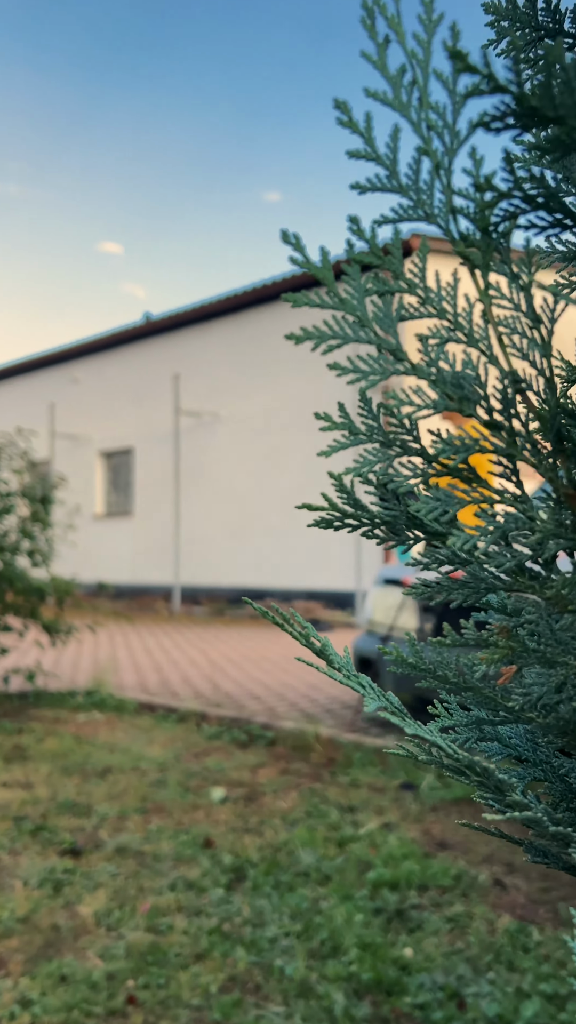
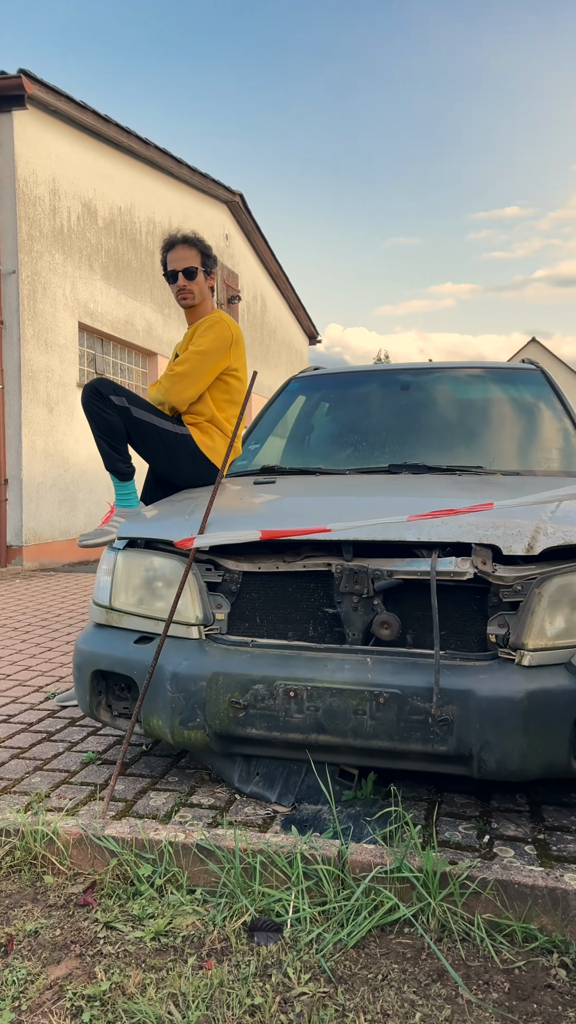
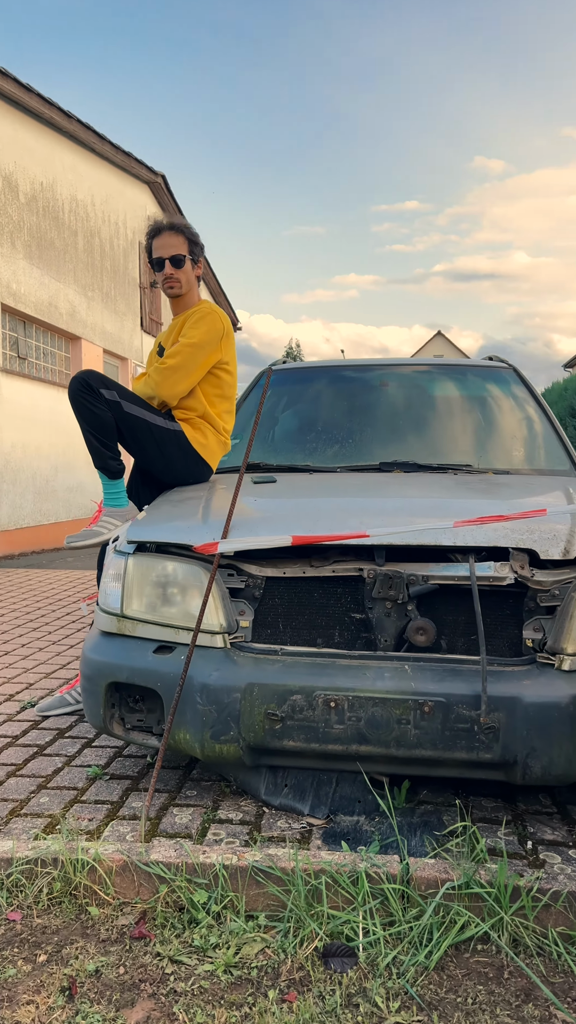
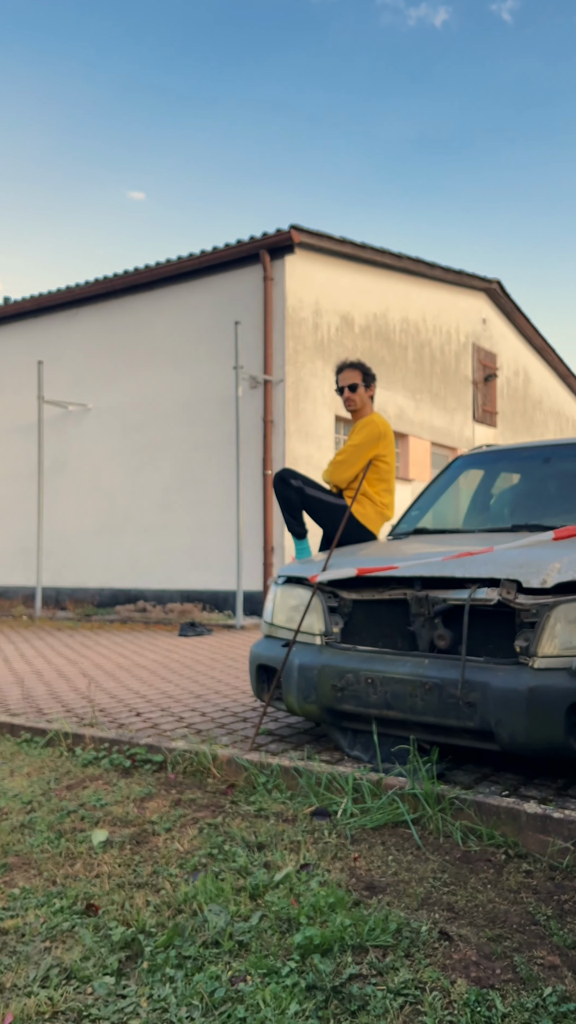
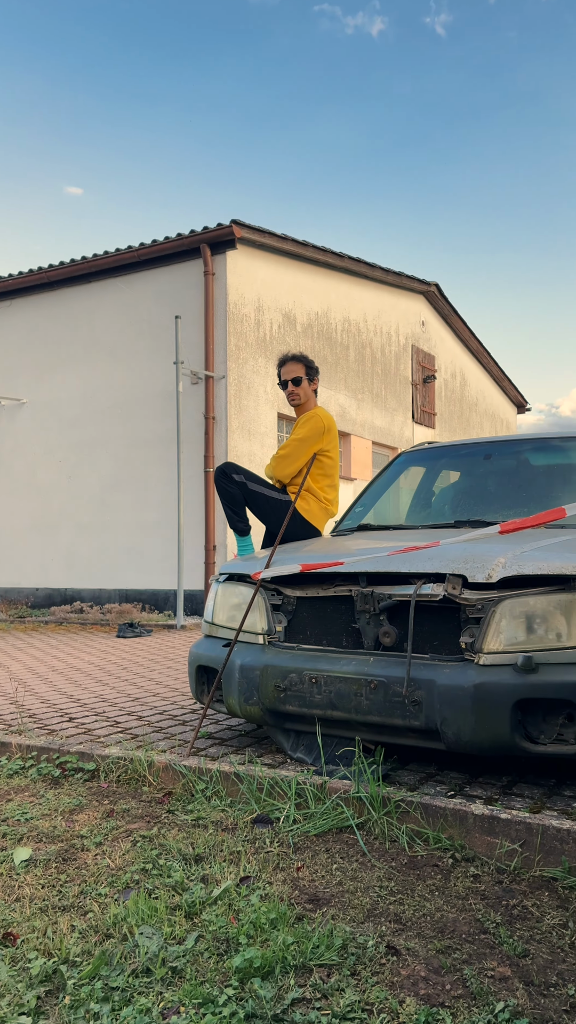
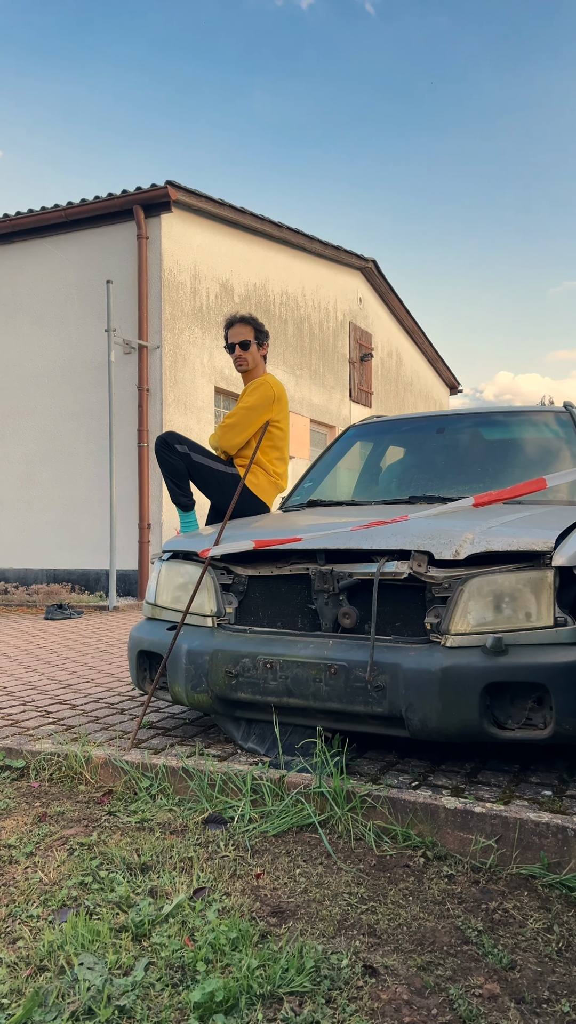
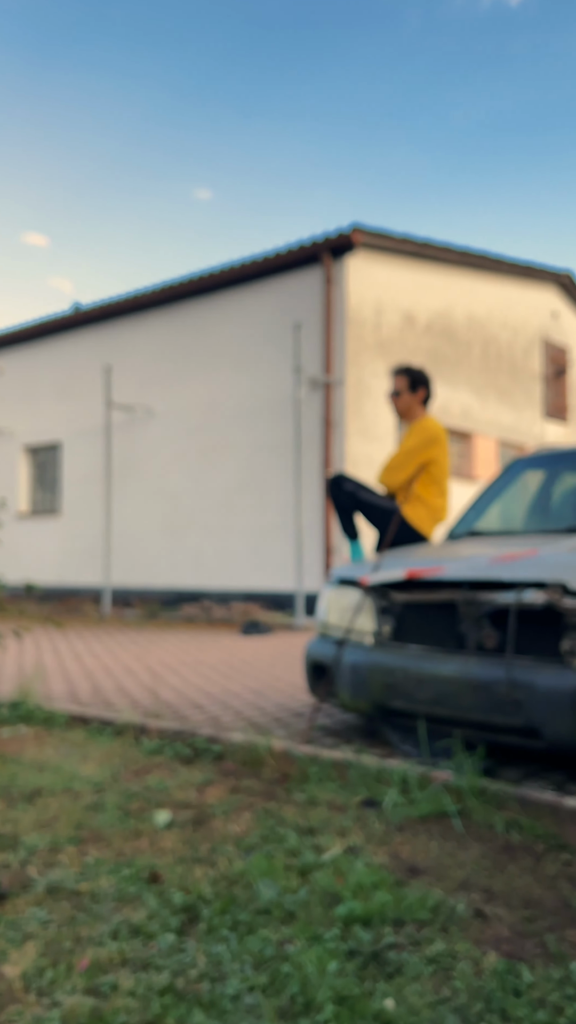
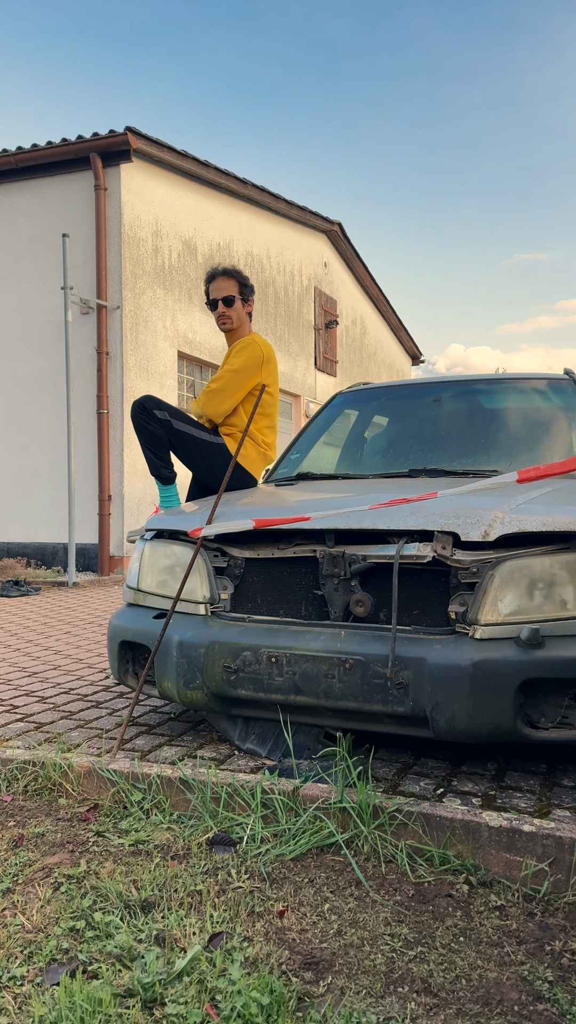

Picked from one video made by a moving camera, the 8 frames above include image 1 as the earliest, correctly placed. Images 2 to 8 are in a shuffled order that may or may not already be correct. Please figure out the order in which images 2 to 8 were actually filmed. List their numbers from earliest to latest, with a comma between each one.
7, 4, 5, 6, 8, 2, 3
